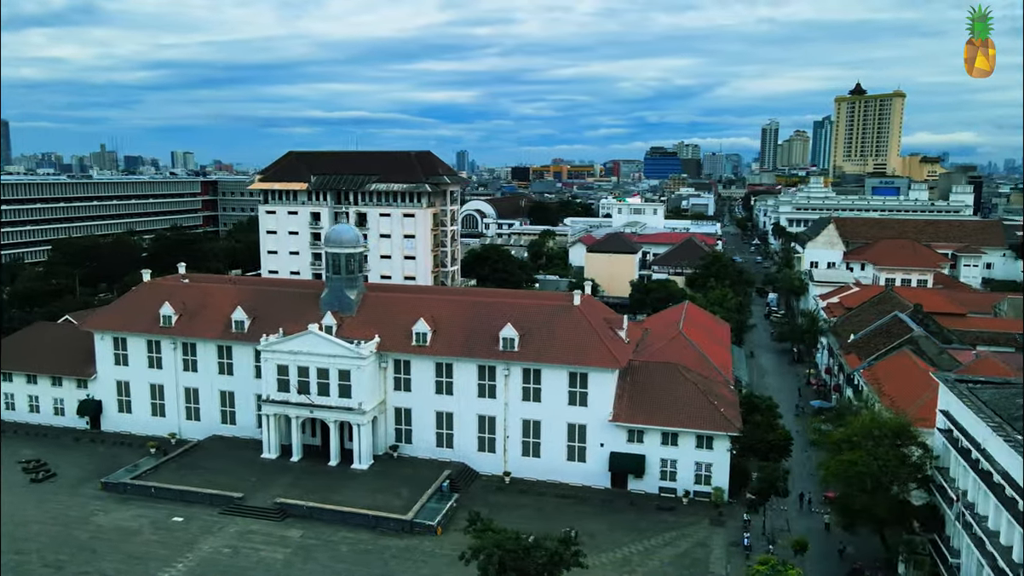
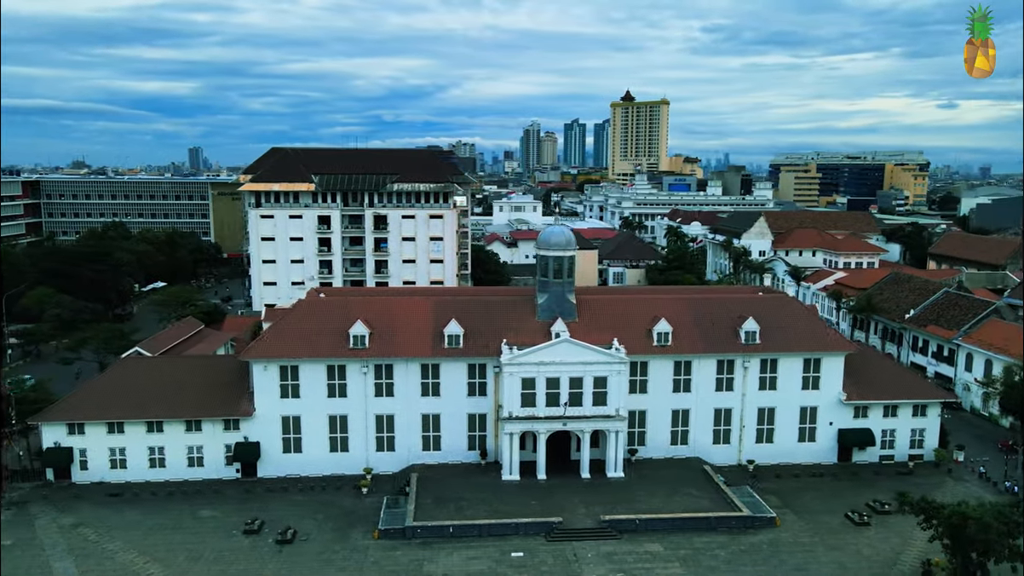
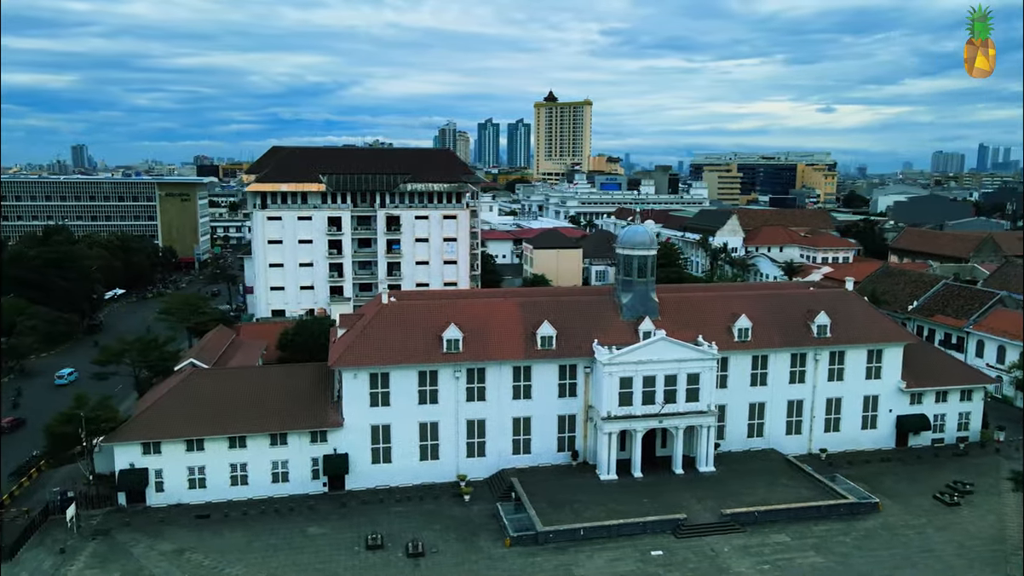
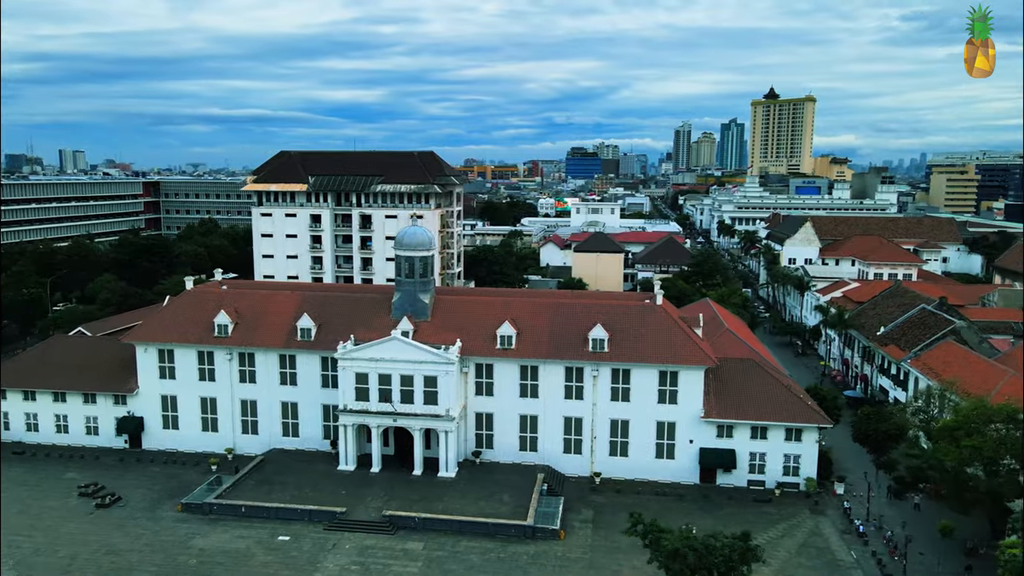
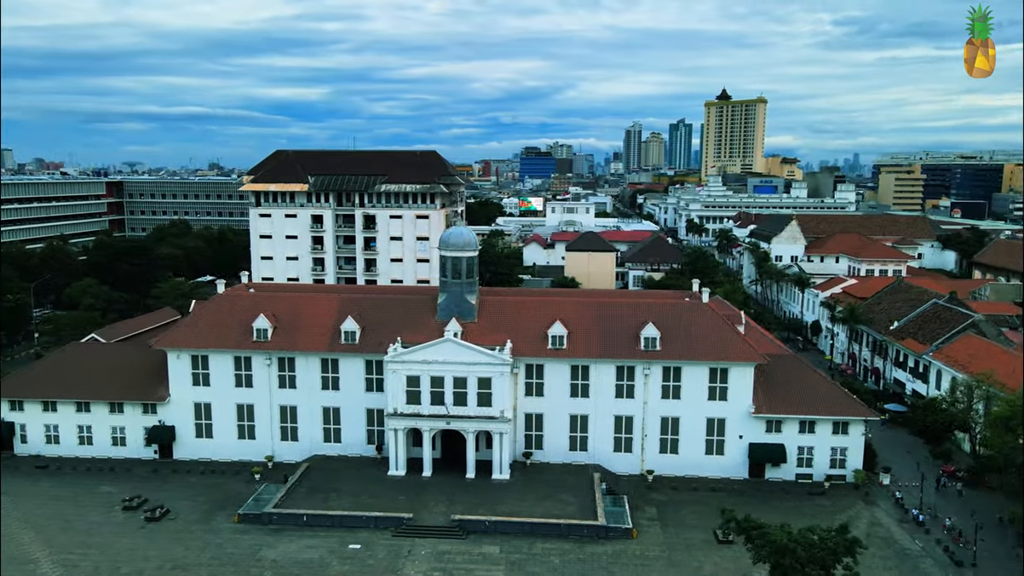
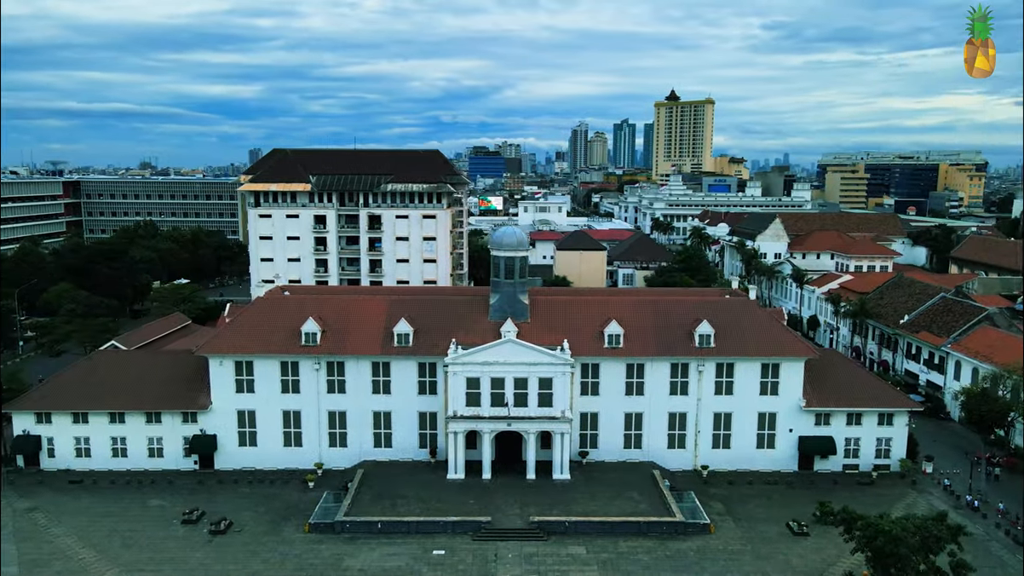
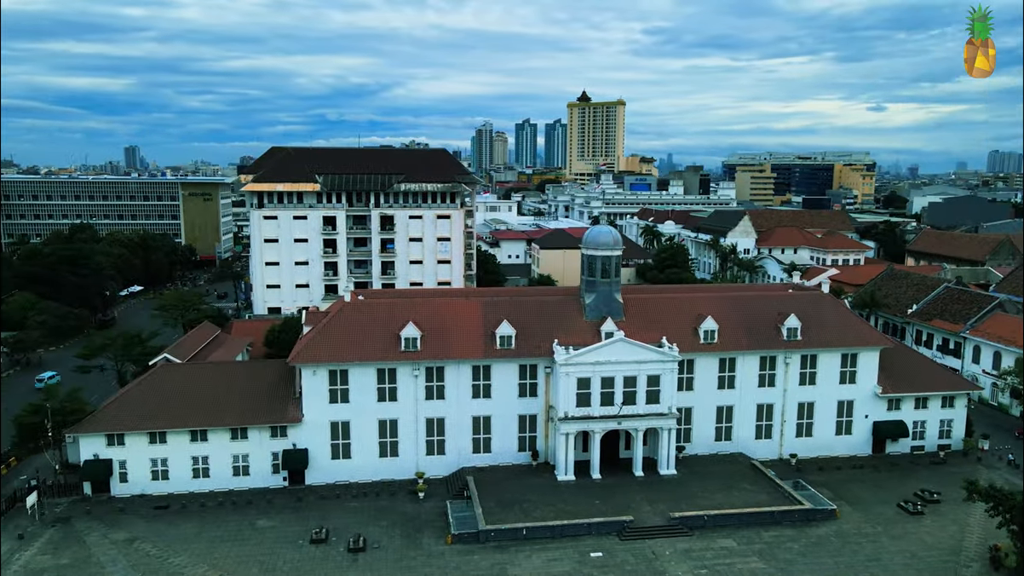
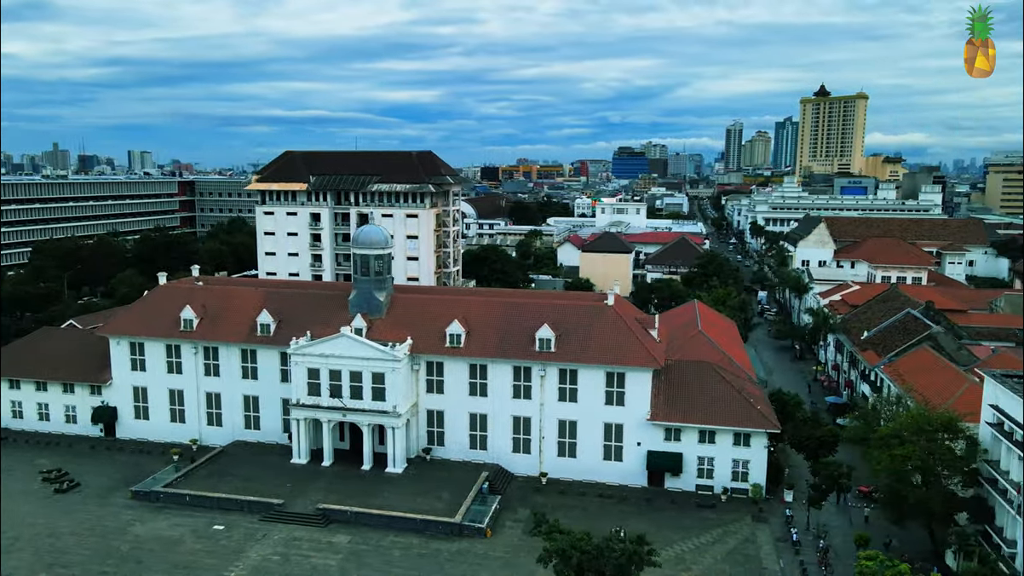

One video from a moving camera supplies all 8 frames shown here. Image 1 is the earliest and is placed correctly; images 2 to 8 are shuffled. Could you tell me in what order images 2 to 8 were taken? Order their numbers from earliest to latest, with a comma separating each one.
8, 4, 5, 6, 2, 7, 3
